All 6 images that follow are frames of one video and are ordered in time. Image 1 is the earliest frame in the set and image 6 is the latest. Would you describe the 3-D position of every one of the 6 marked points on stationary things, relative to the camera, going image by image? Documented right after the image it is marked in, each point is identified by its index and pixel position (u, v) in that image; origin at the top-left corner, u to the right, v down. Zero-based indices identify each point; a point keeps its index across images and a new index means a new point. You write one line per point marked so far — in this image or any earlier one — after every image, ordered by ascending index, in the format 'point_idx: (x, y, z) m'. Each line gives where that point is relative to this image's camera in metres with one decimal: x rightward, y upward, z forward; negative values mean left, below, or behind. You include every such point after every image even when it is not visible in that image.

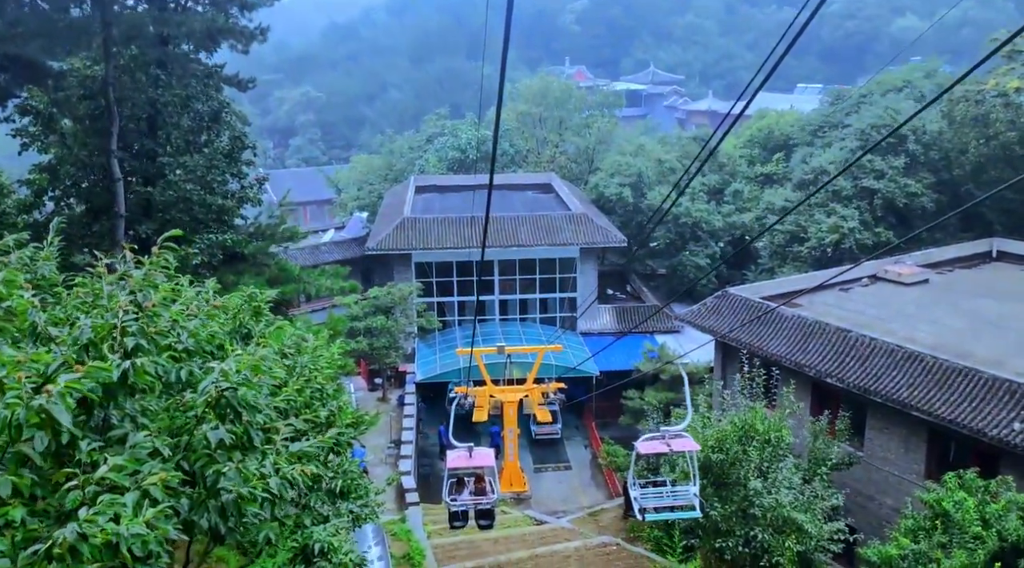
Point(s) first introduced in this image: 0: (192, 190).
0: (-4.3, +1.3, +10.6) m
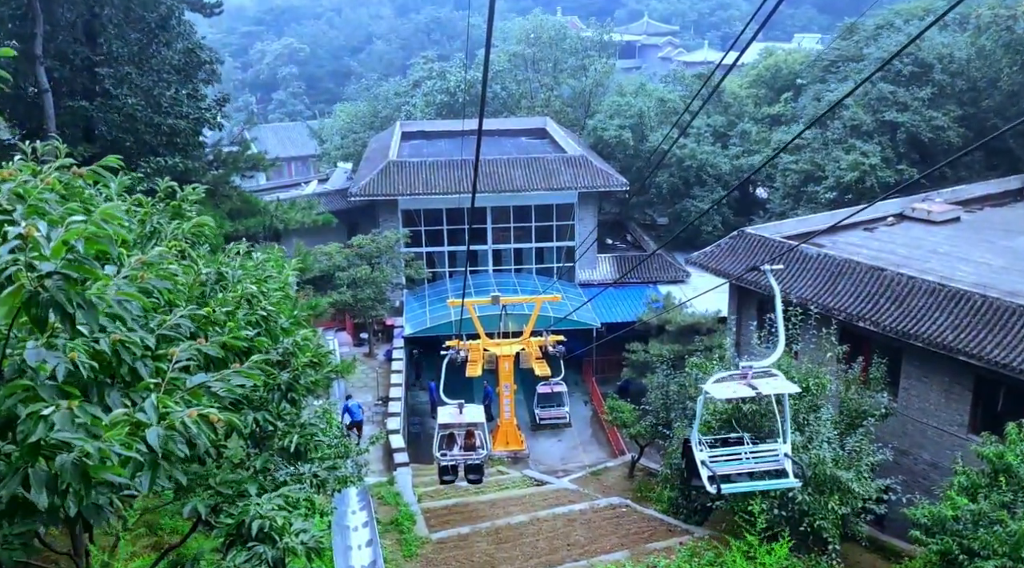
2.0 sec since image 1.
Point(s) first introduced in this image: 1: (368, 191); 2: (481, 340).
0: (-4.3, +2.1, +9.1) m
1: (-3.6, +2.3, +19.5) m
2: (-0.6, -1.1, +15.0) m
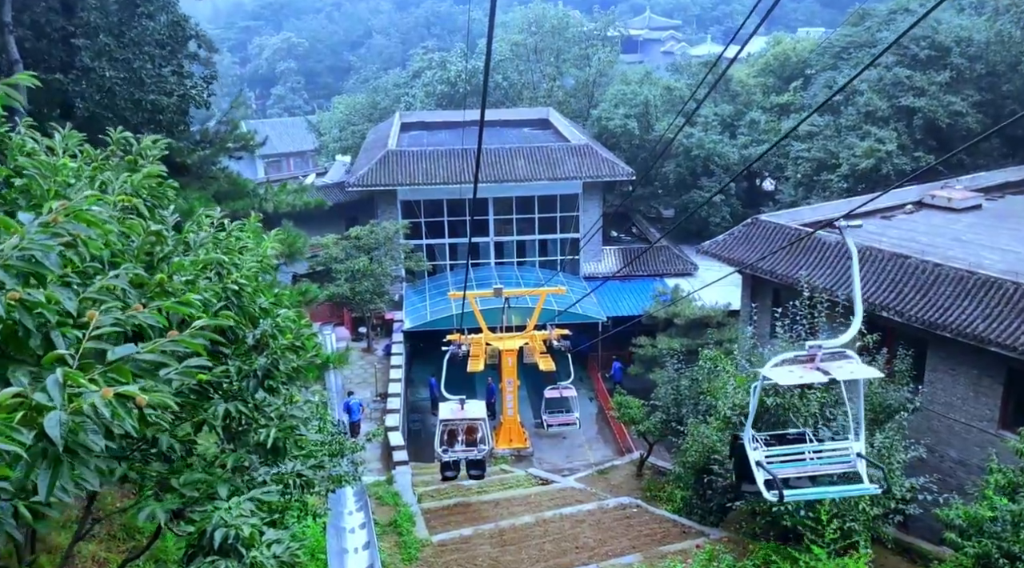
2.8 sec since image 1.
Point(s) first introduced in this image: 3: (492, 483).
0: (-4.3, +2.2, +8.5) m
1: (-3.5, +2.5, +19.0) m
2: (-0.5, -0.9, +14.4) m
3: (-0.3, -3.2, +12.7) m
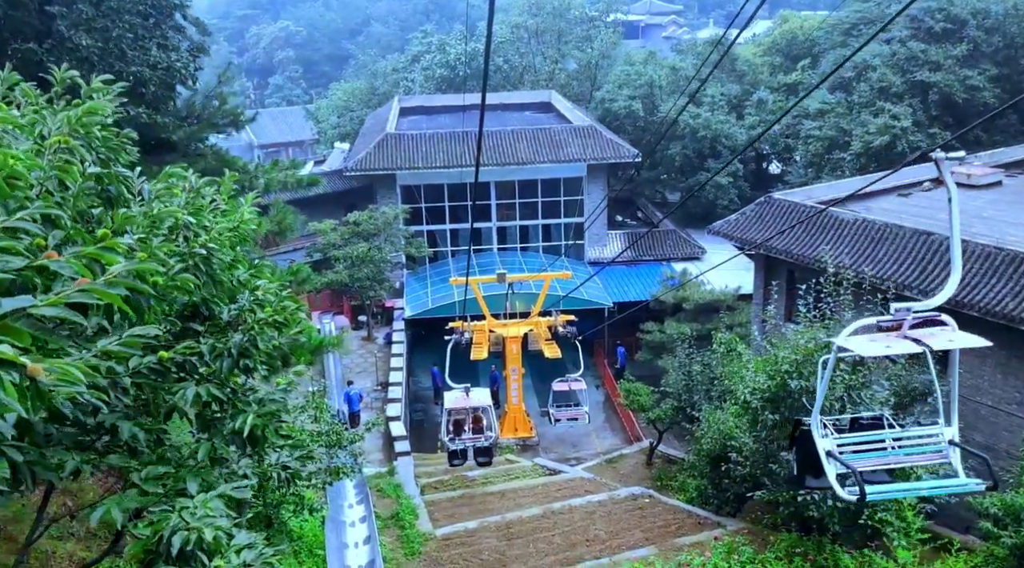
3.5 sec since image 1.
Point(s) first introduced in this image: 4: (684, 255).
0: (-4.2, +2.4, +8.0) m
1: (-3.4, +2.8, +18.5) m
2: (-0.5, -0.6, +14.0) m
3: (-0.2, -3.0, +12.3) m
4: (+4.3, +0.7, +19.7) m
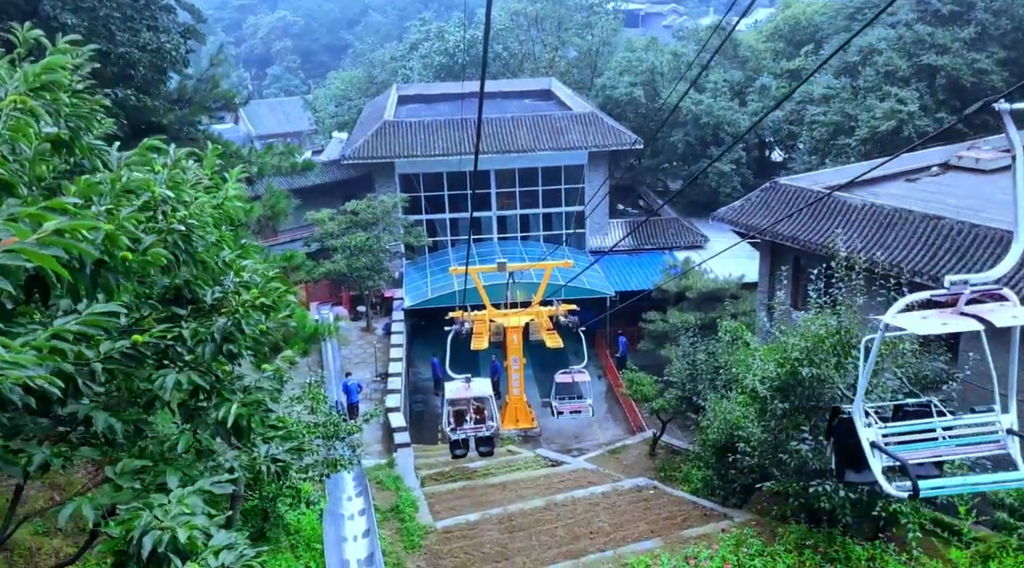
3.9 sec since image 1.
0: (-4.2, +2.5, +7.7) m
1: (-3.4, +3.0, +18.2) m
2: (-0.4, -0.5, +13.7) m
3: (-0.2, -2.8, +12.1) m
4: (+4.3, +1.0, +19.5) m
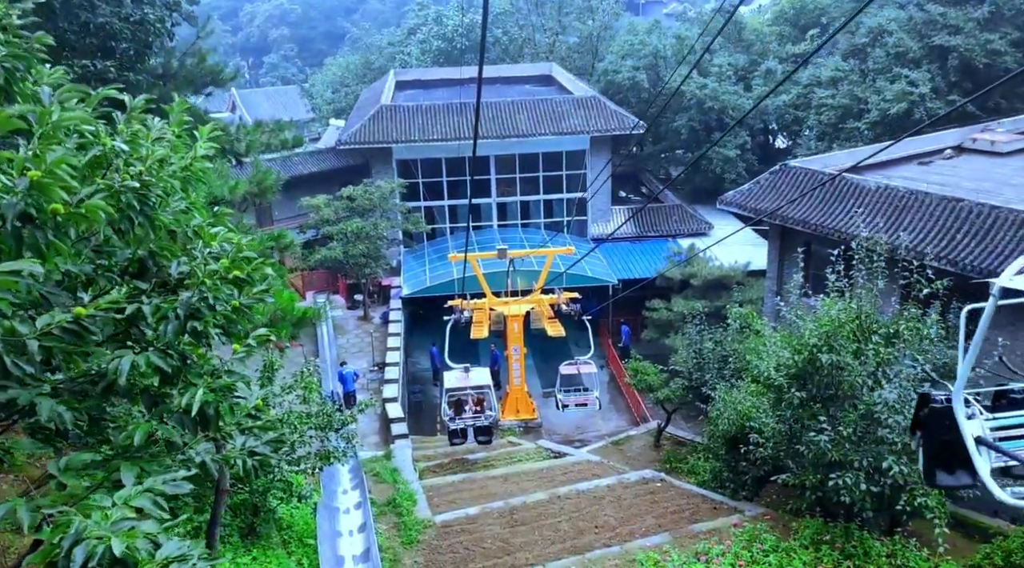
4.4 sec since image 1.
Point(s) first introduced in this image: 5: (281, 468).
0: (-4.2, +2.6, +7.3) m
1: (-3.4, +3.3, +17.8) m
2: (-0.4, -0.2, +13.4) m
3: (-0.2, -2.6, +11.7) m
4: (+4.3, +1.3, +19.1) m
5: (-2.1, -1.7, +7.2) m
